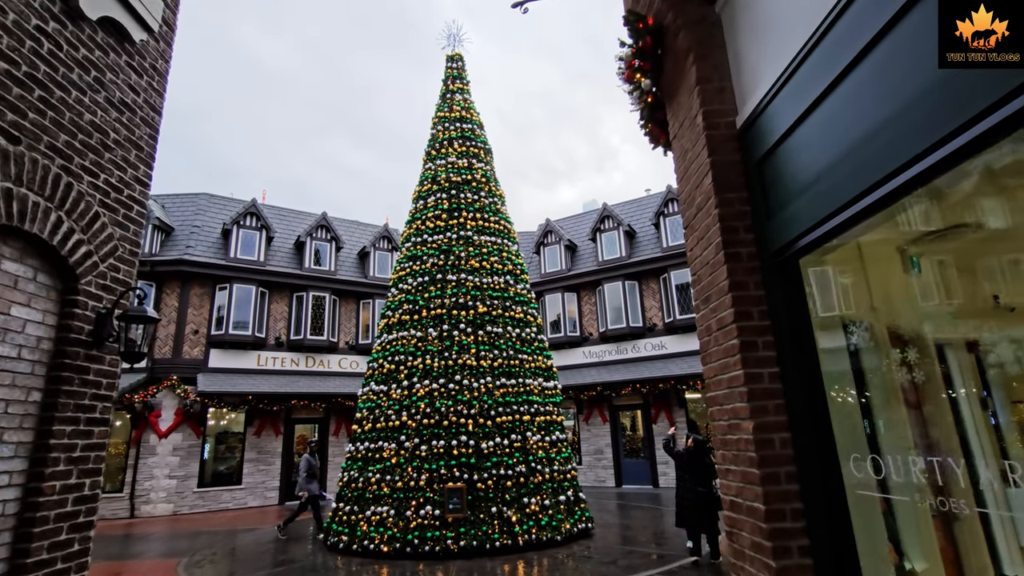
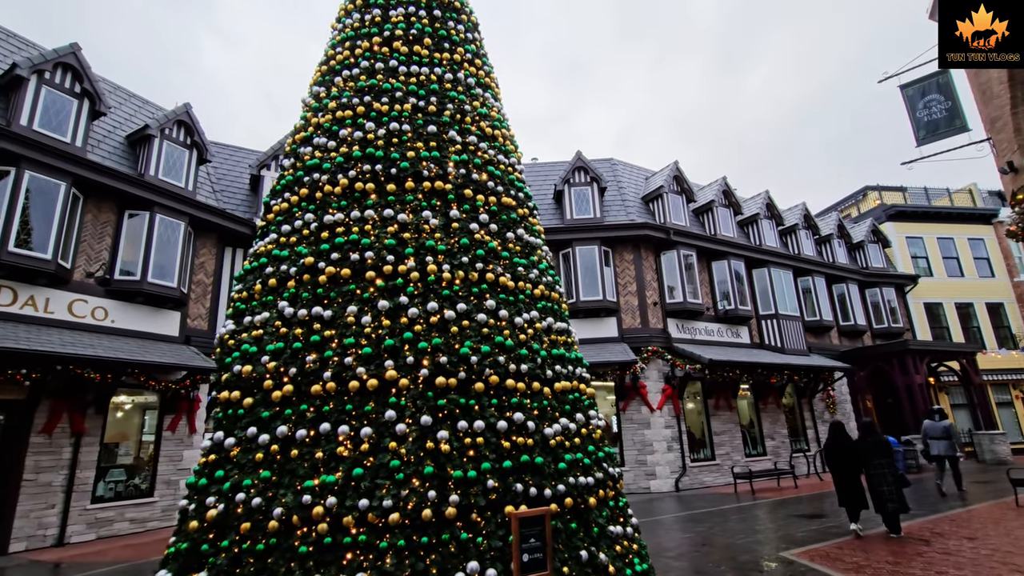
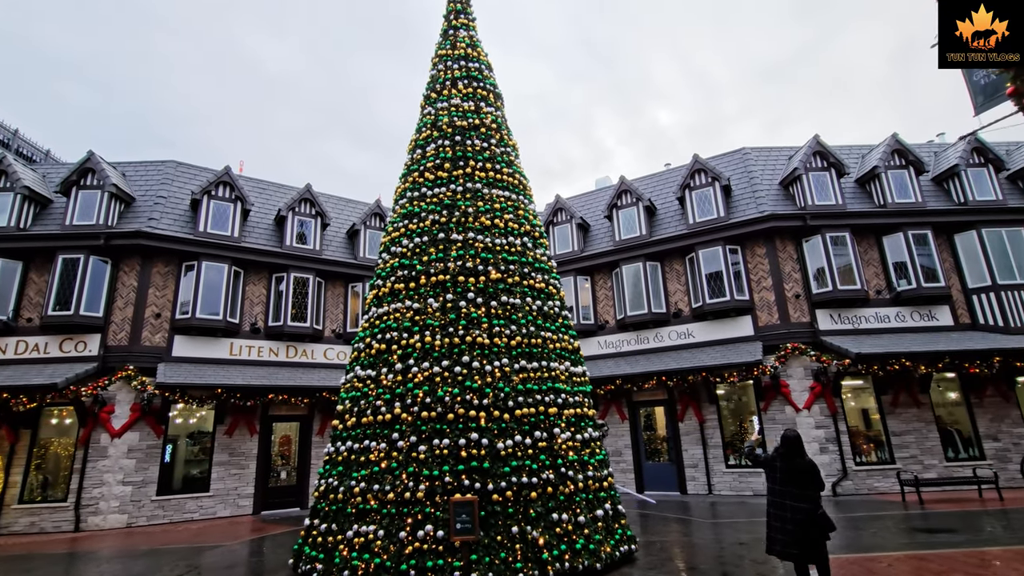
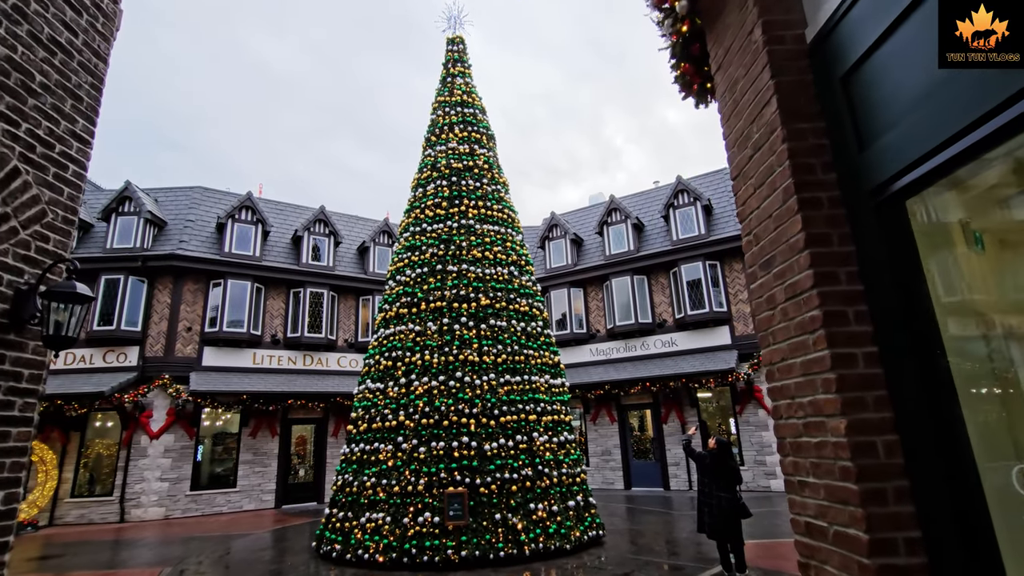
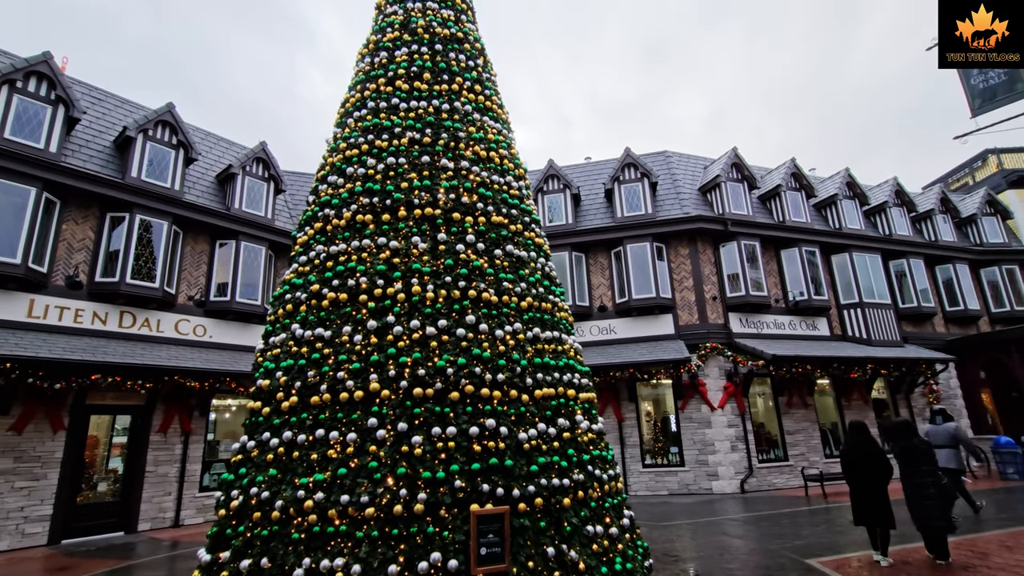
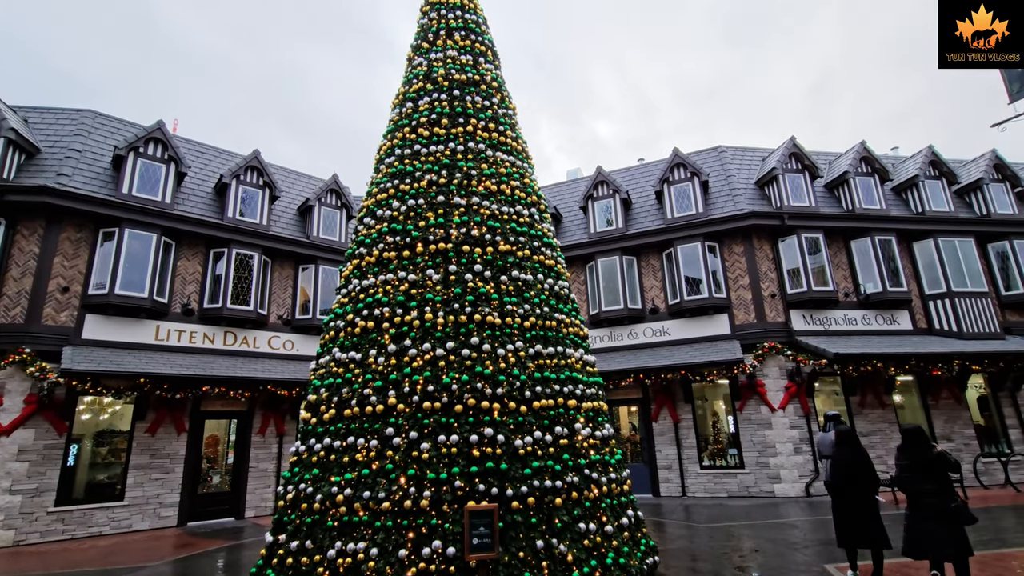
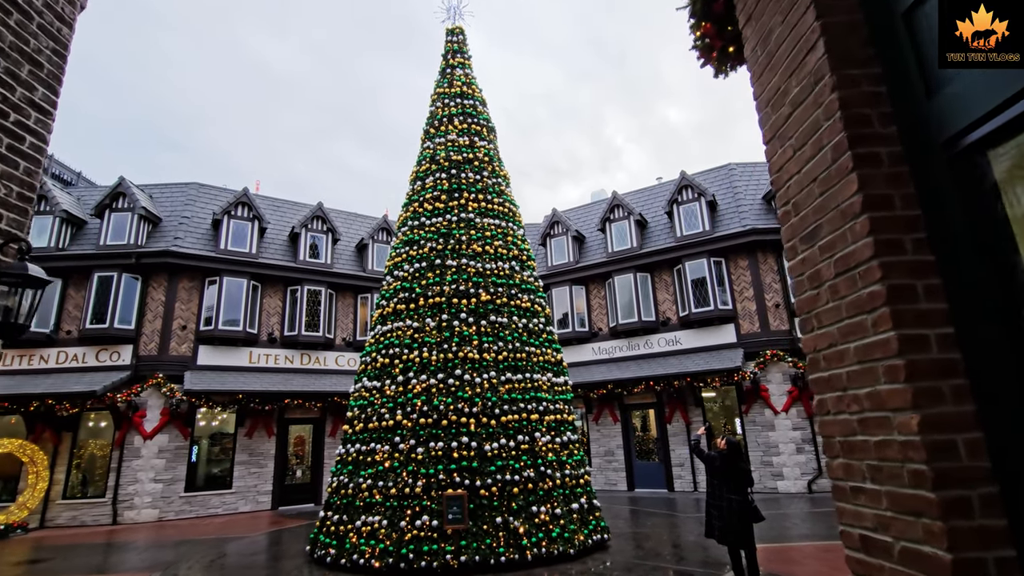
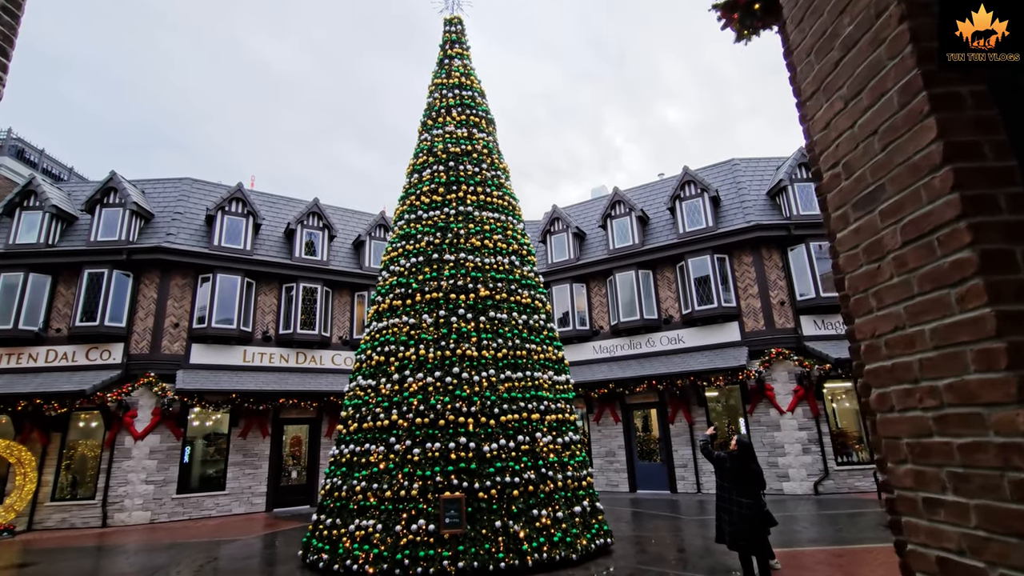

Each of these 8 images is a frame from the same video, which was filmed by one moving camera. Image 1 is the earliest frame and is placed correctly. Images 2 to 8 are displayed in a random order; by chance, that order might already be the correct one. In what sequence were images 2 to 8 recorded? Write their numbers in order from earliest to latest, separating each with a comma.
4, 7, 8, 3, 6, 5, 2
